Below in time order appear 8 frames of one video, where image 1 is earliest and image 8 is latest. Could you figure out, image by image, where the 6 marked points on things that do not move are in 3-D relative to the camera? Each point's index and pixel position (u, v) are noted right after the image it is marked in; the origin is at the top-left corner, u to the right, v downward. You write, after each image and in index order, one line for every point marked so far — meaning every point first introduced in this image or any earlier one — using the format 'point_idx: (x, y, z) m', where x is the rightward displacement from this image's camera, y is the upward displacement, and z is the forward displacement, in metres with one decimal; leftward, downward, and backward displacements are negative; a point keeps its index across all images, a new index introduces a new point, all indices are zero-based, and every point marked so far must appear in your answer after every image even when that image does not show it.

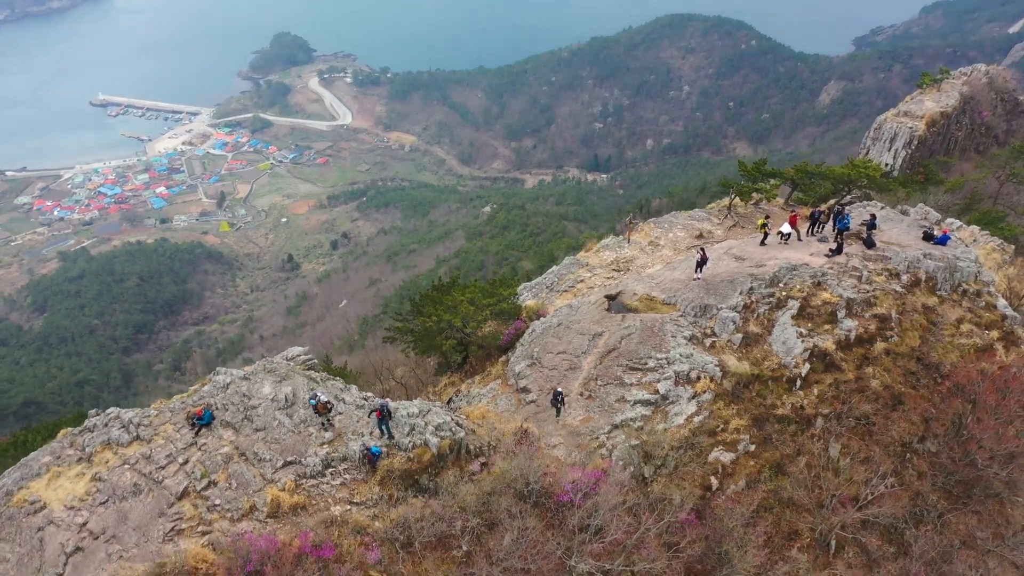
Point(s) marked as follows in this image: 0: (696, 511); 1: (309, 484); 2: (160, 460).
0: (+4.6, -5.4, +19.9) m
1: (-4.7, -4.5, +18.7) m
2: (-8.3, -4.1, +19.3) m
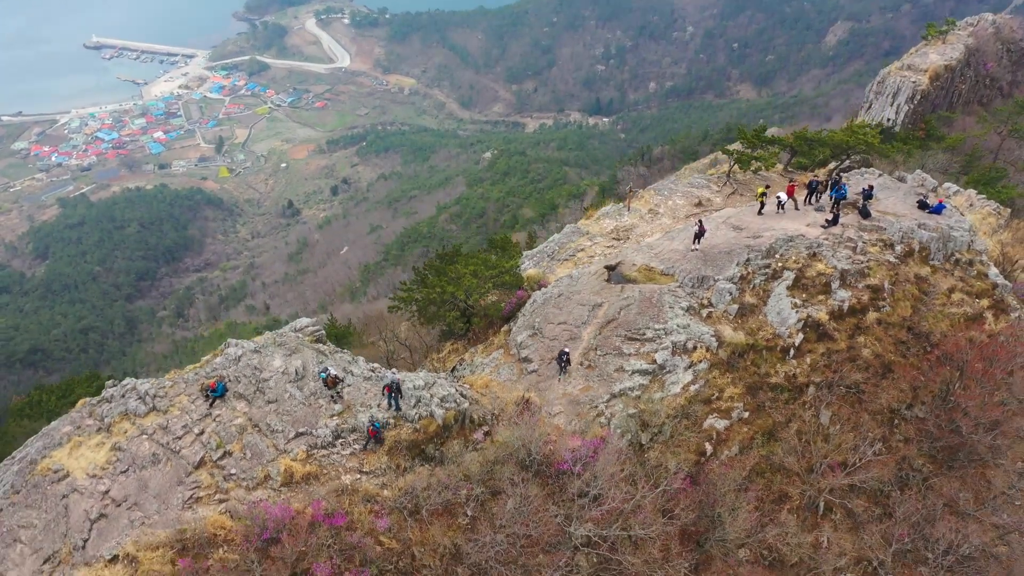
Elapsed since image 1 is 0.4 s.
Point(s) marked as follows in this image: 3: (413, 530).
0: (+4.6, -4.7, +20.8) m
1: (-4.6, -4.0, +19.5) m
2: (-8.3, -3.5, +20.1) m
3: (-2.2, -5.5, +18.3) m
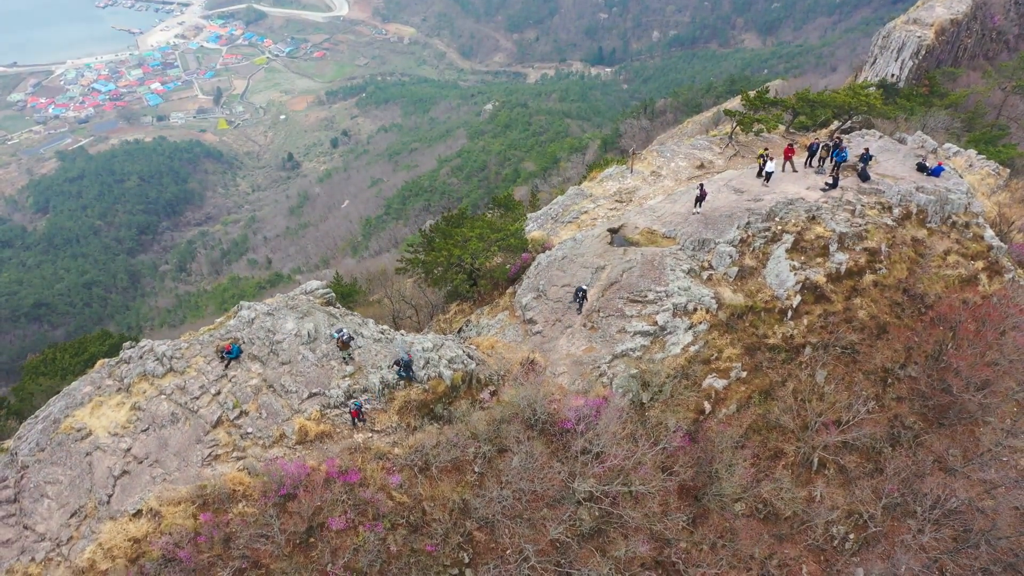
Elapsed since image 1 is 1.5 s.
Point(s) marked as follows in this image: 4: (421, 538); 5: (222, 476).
0: (+4.8, -3.8, +21.5) m
1: (-4.5, -3.1, +20.3) m
2: (-8.1, -2.6, +20.8) m
3: (-2.1, -4.7, +19.1) m
4: (-2.0, -5.6, +18.3) m
5: (-6.7, -4.4, +18.8) m
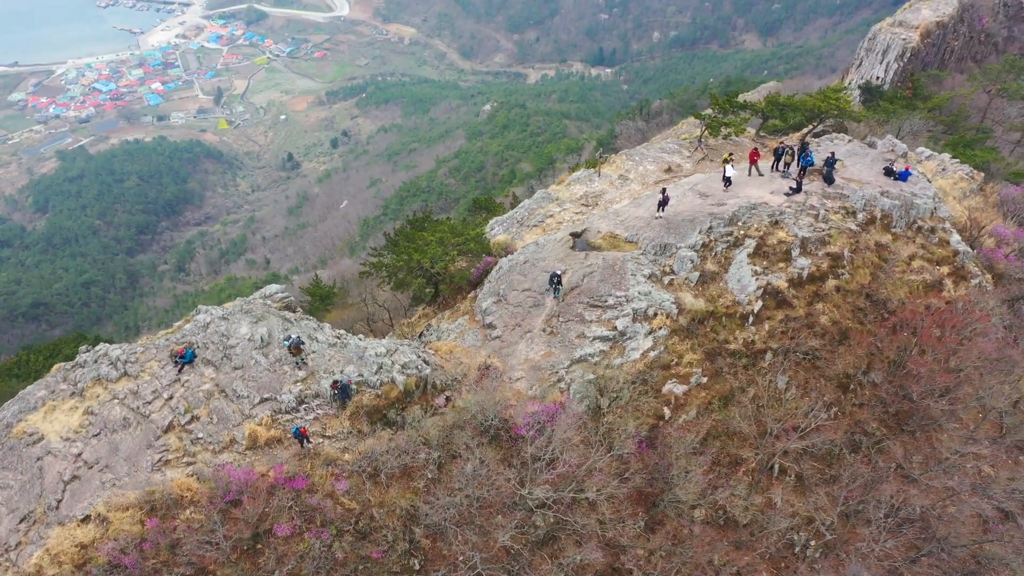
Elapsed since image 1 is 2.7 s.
0: (+3.6, -3.9, +21.4) m
1: (-5.7, -3.3, +20.2) m
2: (-9.3, -2.7, +20.7) m
3: (-3.3, -4.8, +19.0) m
4: (-3.2, -5.7, +18.2) m
5: (-7.9, -4.5, +18.7) m
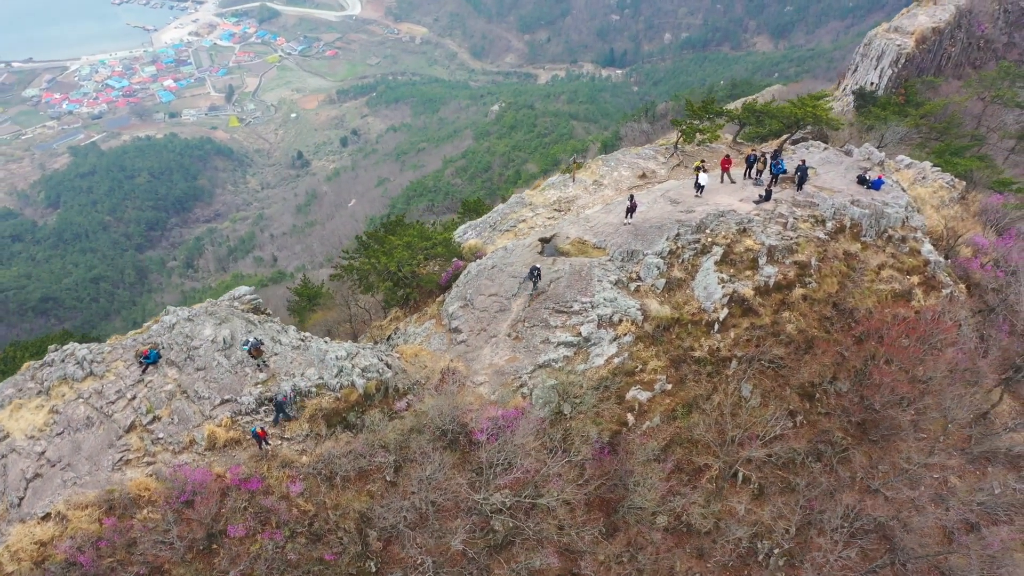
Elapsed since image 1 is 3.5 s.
0: (+2.5, -4.1, +21.5) m
1: (-6.7, -3.3, +20.4) m
2: (-10.3, -2.8, +21.0) m
3: (-4.4, -4.9, +19.2) m
4: (-4.3, -5.8, +18.3) m
5: (-8.9, -4.5, +18.9) m
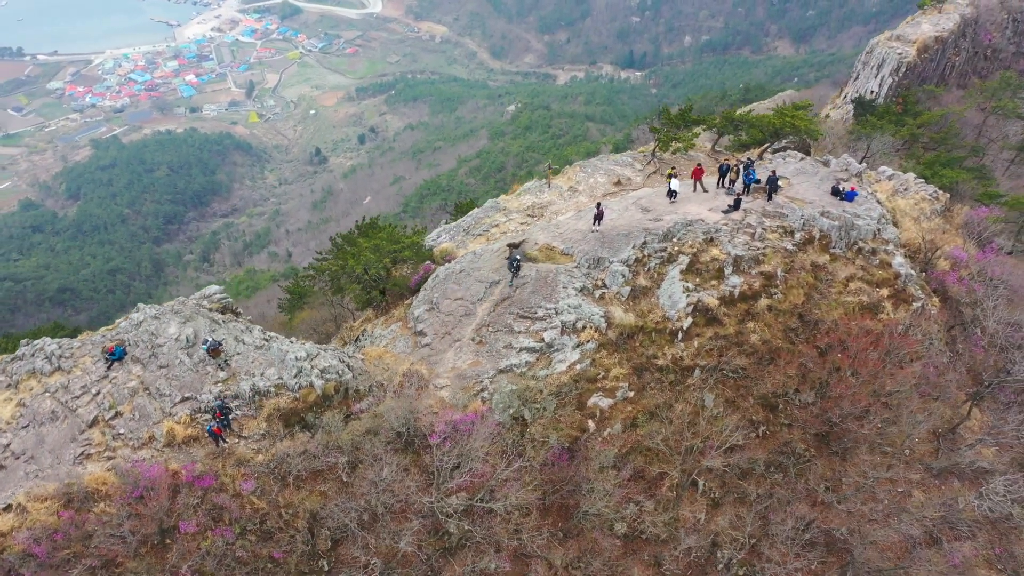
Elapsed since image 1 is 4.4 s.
0: (+1.4, -4.3, +21.6) m
1: (-7.9, -3.3, +20.7) m
2: (-11.5, -2.7, +21.4) m
3: (-5.5, -4.9, +19.4) m
4: (-5.5, -5.9, +18.6) m
5: (-10.1, -4.5, +19.3) m
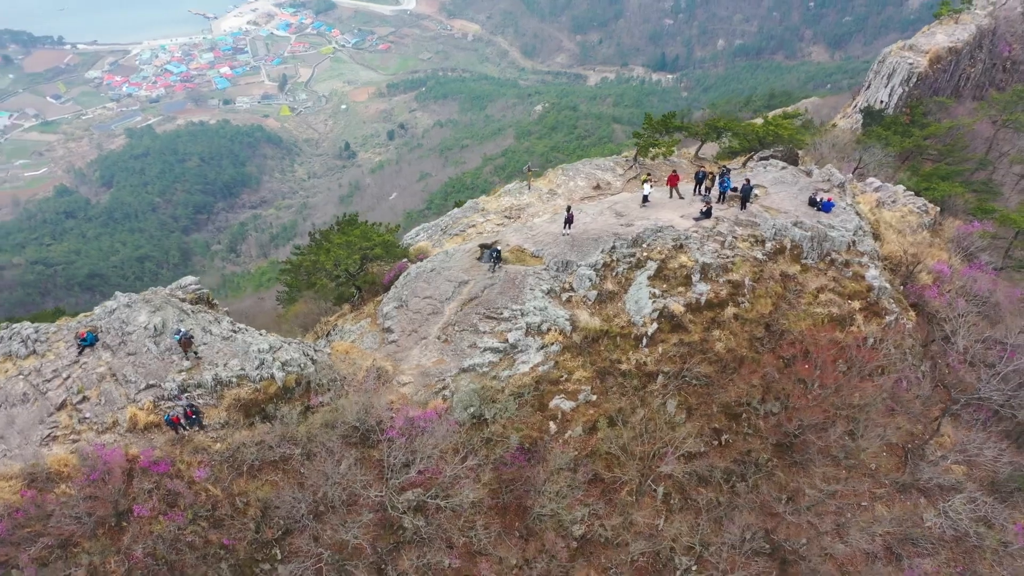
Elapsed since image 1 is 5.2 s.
0: (+0.3, -4.4, +21.8) m
1: (-9.0, -3.1, +21.2) m
2: (-12.6, -2.3, +22.0) m
3: (-6.8, -4.8, +19.9) m
4: (-6.8, -5.7, +19.0) m
5: (-11.3, -4.1, +19.9) m
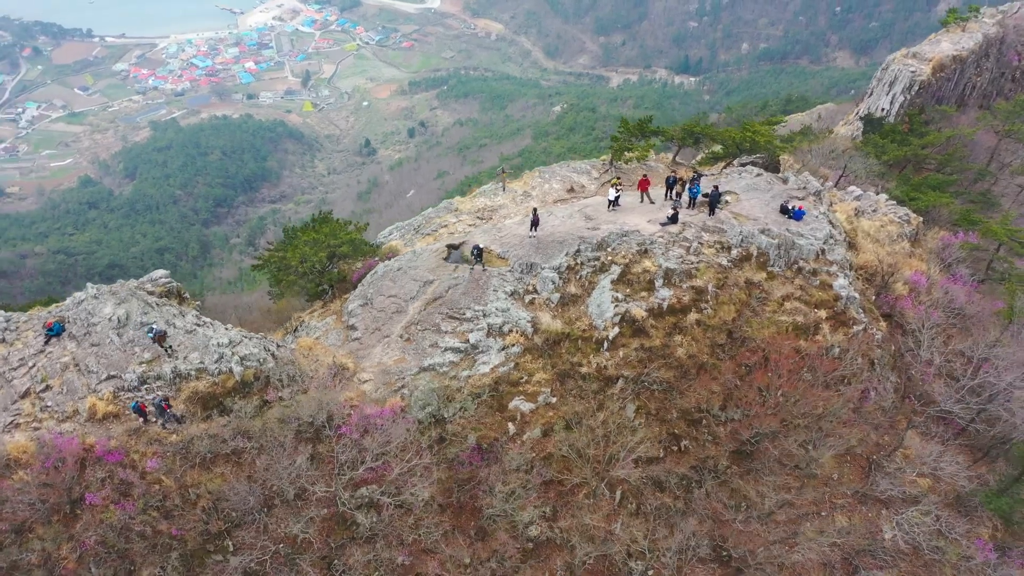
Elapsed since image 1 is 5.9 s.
0: (-1.0, -4.4, +21.9) m
1: (-10.2, -2.9, +21.5) m
2: (-13.7, -2.0, +22.4) m
3: (-8.1, -4.6, +20.2) m
4: (-8.1, -5.5, +19.3) m
5: (-12.6, -3.9, +20.3) m
